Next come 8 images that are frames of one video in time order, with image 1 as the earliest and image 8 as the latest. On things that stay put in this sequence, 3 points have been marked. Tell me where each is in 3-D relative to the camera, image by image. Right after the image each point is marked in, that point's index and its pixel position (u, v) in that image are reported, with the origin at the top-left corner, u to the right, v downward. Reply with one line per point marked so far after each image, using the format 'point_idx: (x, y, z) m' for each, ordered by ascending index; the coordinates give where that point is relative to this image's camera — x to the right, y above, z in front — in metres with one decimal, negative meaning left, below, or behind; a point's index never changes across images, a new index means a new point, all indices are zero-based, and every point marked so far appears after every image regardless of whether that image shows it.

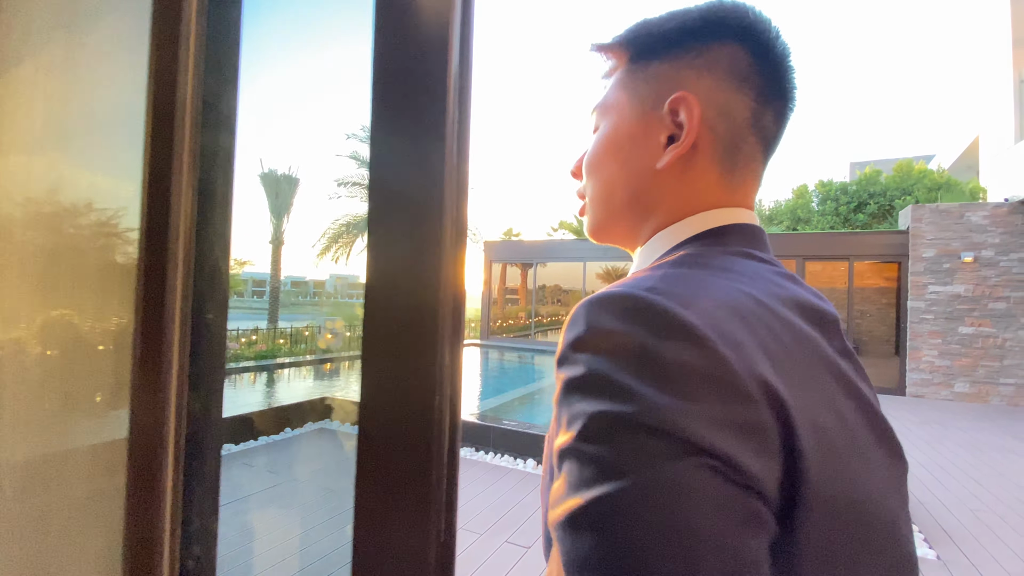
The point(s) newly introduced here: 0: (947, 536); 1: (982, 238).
0: (+2.6, -1.4, +2.8) m
1: (+7.3, +0.8, +7.5) m
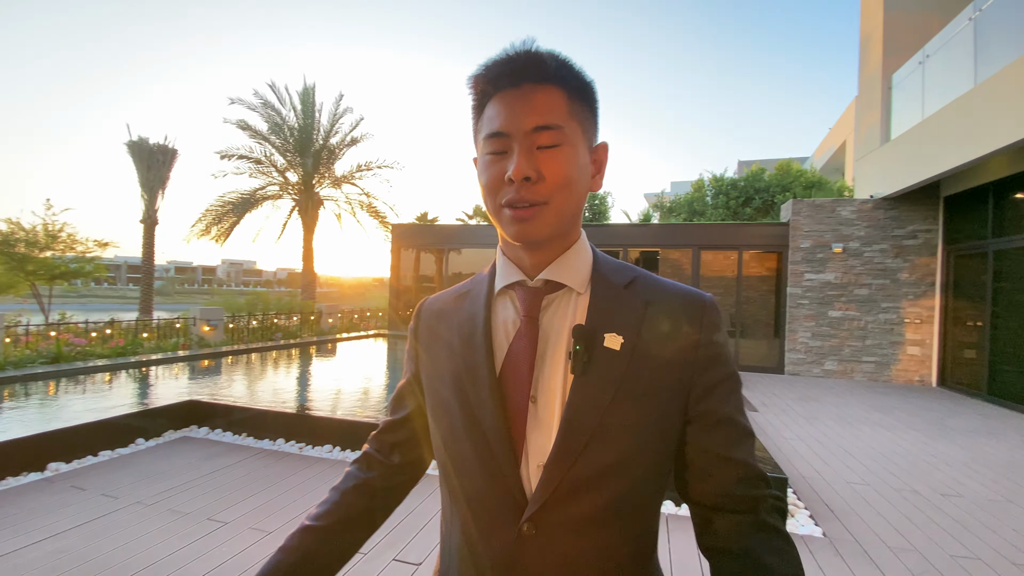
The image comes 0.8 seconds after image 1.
0: (+2.0, -1.4, +3.0) m
1: (+5.8, +1.0, +8.3) m
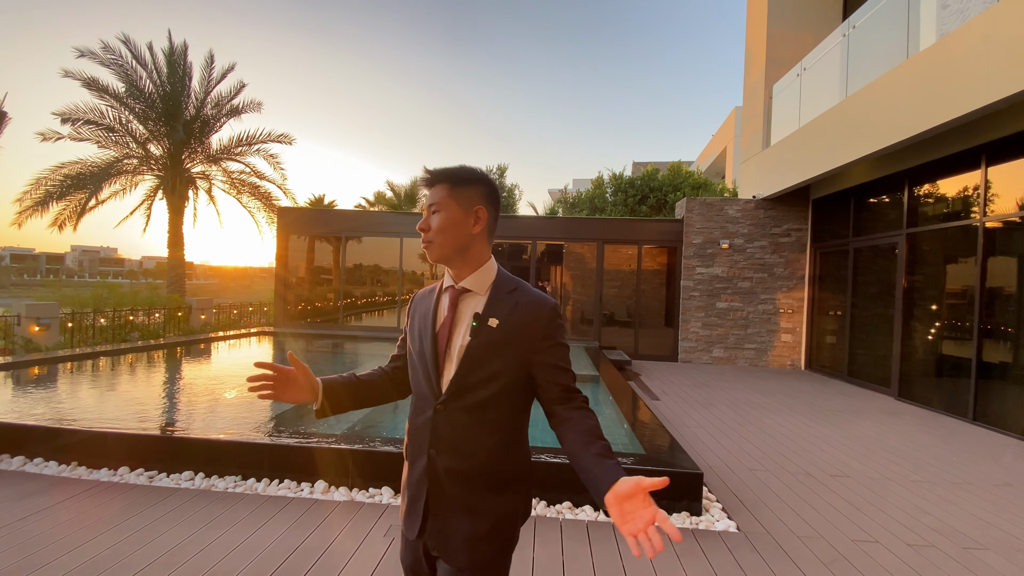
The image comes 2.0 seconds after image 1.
0: (+1.4, -1.3, +3.0) m
1: (+4.2, +1.1, +9.0) m
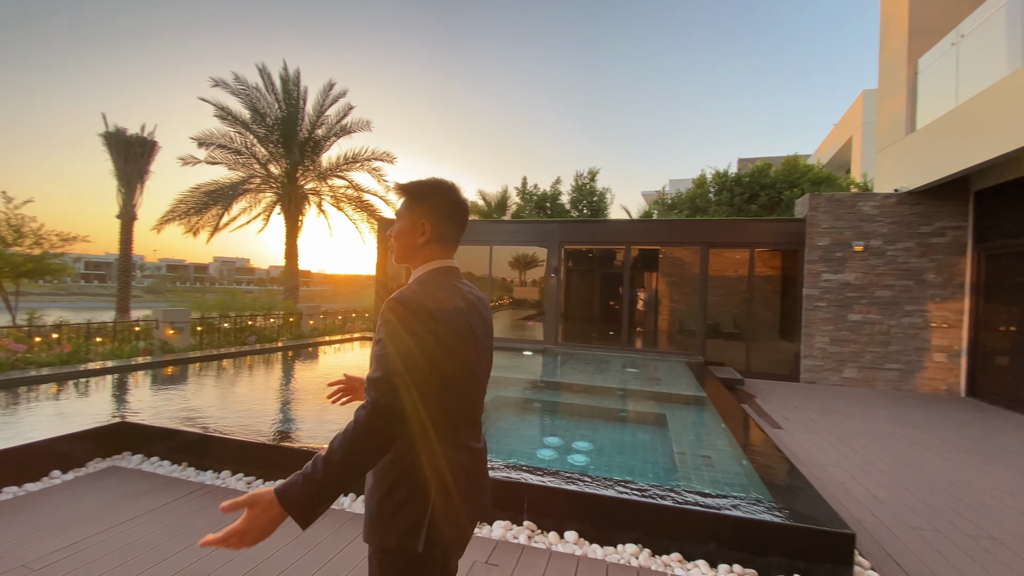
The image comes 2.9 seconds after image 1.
0: (+1.9, -1.4, +2.4) m
1: (+5.7, +1.0, +7.7) m
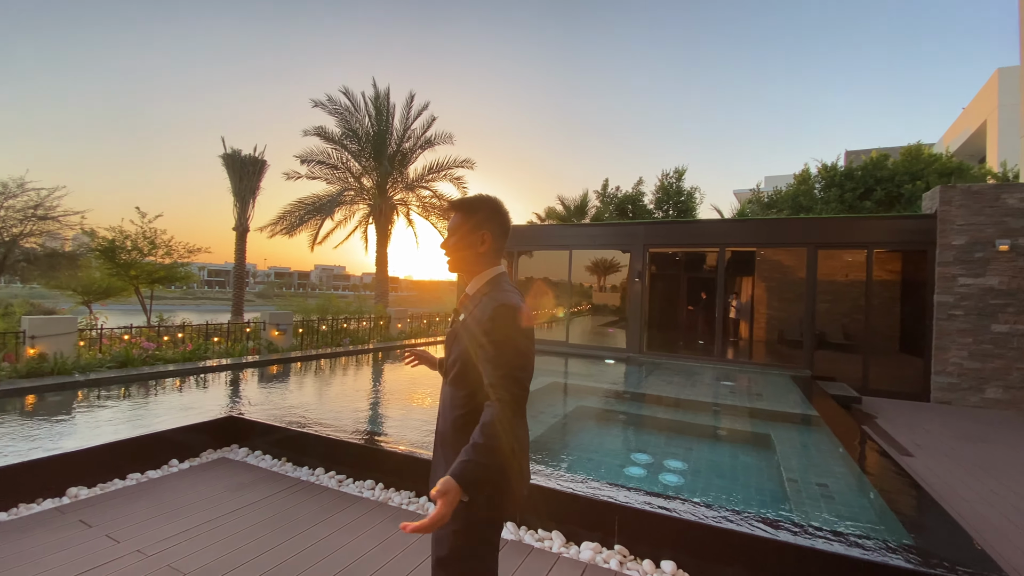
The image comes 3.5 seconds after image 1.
0: (+2.3, -1.4, +1.9) m
1: (+6.9, +0.9, +6.6) m
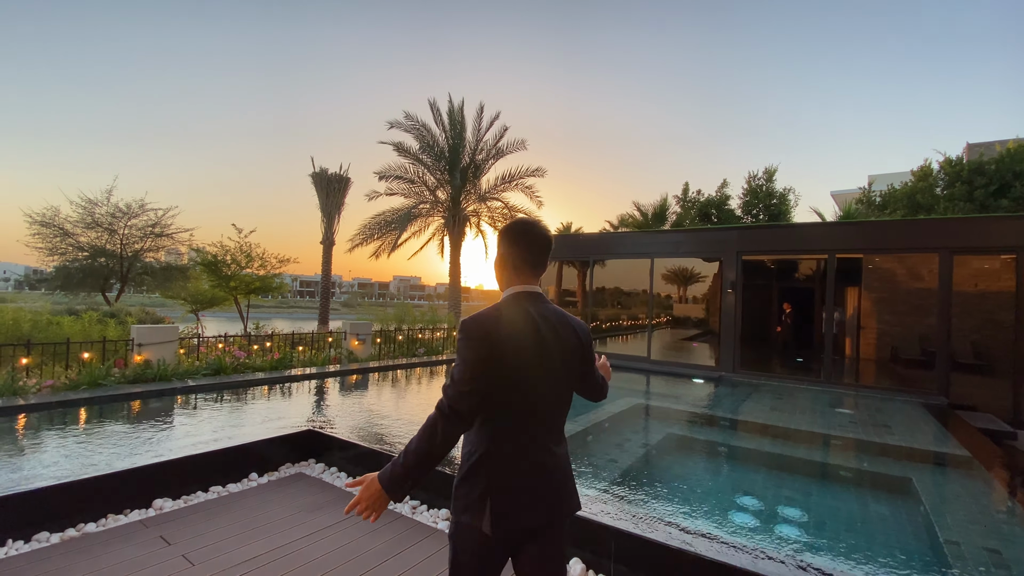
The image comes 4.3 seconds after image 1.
0: (+2.6, -1.5, +1.2) m
1: (+7.9, +0.7, +5.2) m
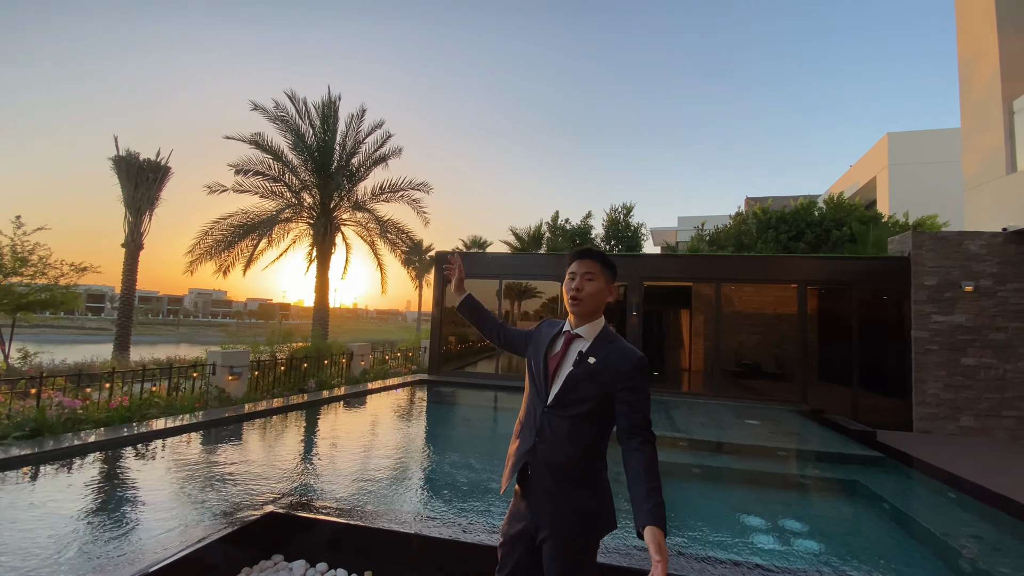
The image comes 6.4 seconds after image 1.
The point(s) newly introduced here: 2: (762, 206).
0: (+3.4, -1.6, +1.7) m
1: (+7.0, +0.3, +7.4) m
2: (+7.2, +2.4, +14.2) m
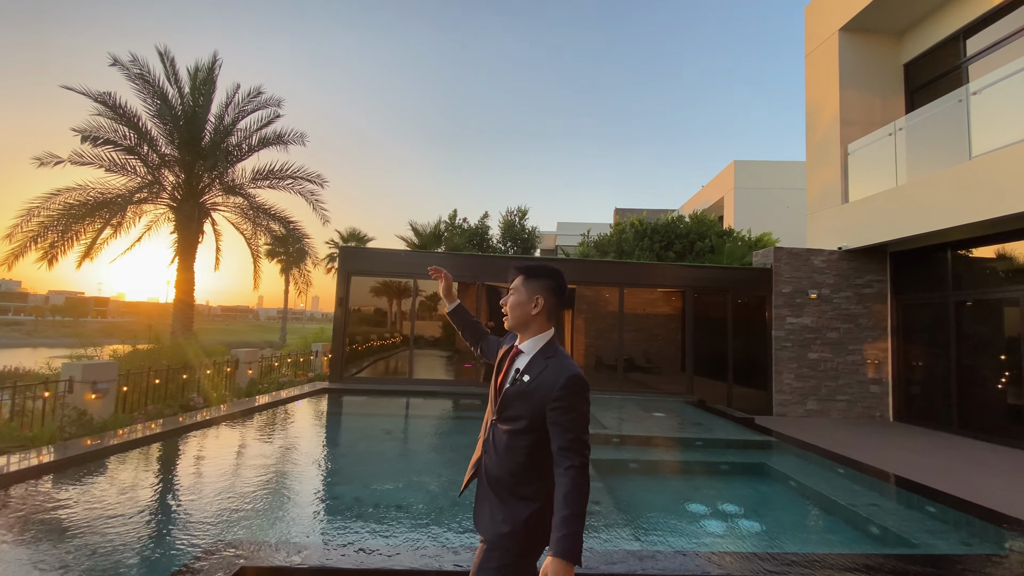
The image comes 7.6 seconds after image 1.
0: (+3.6, -1.7, +2.6) m
1: (+5.6, +0.2, +9.0) m
2: (+4.0, +2.3, +15.6) m
